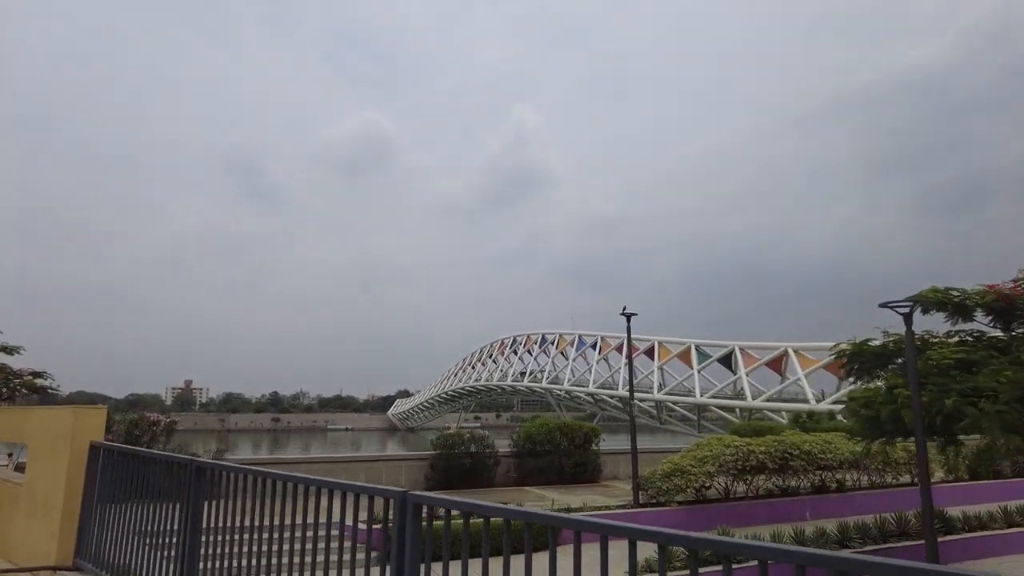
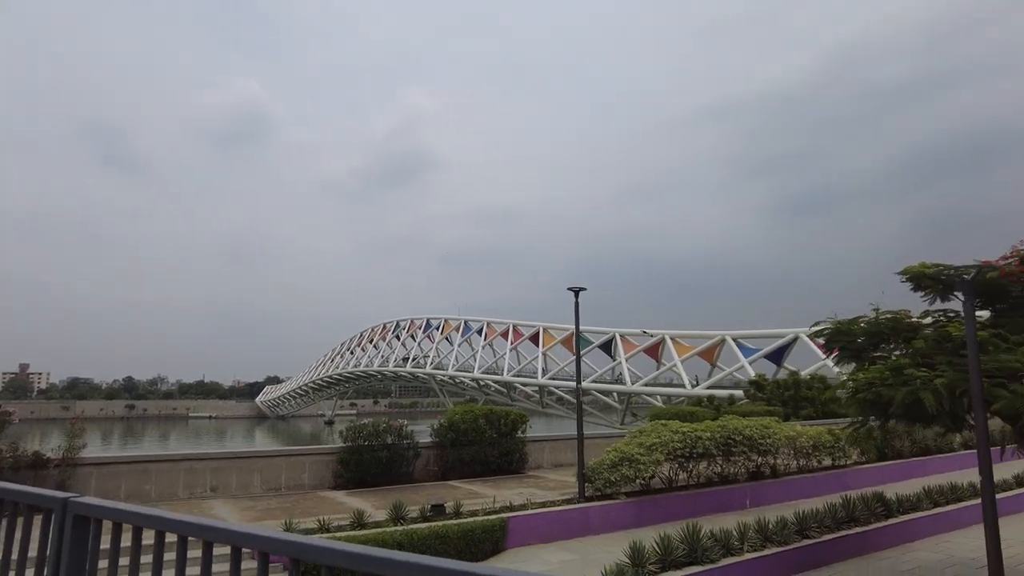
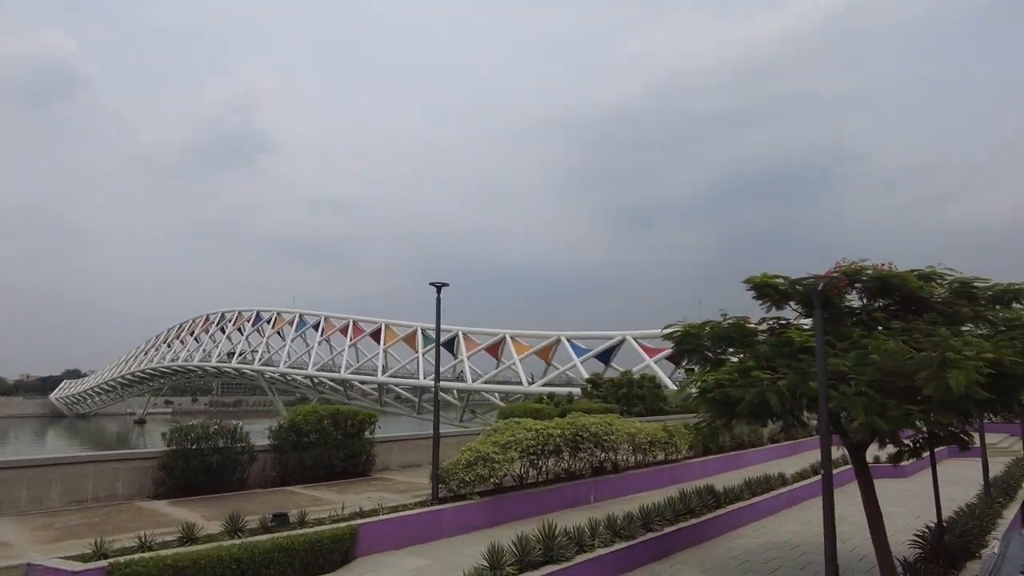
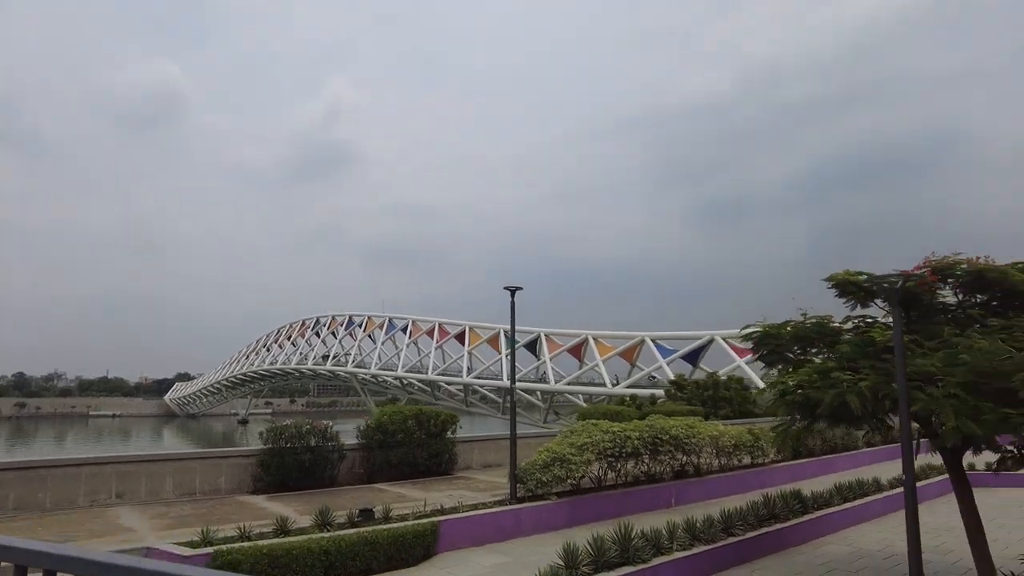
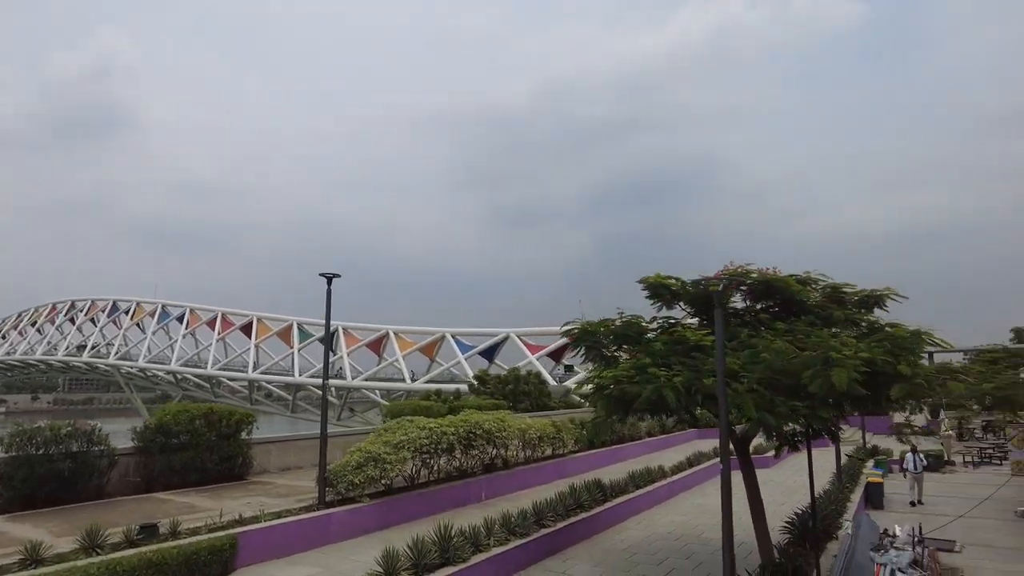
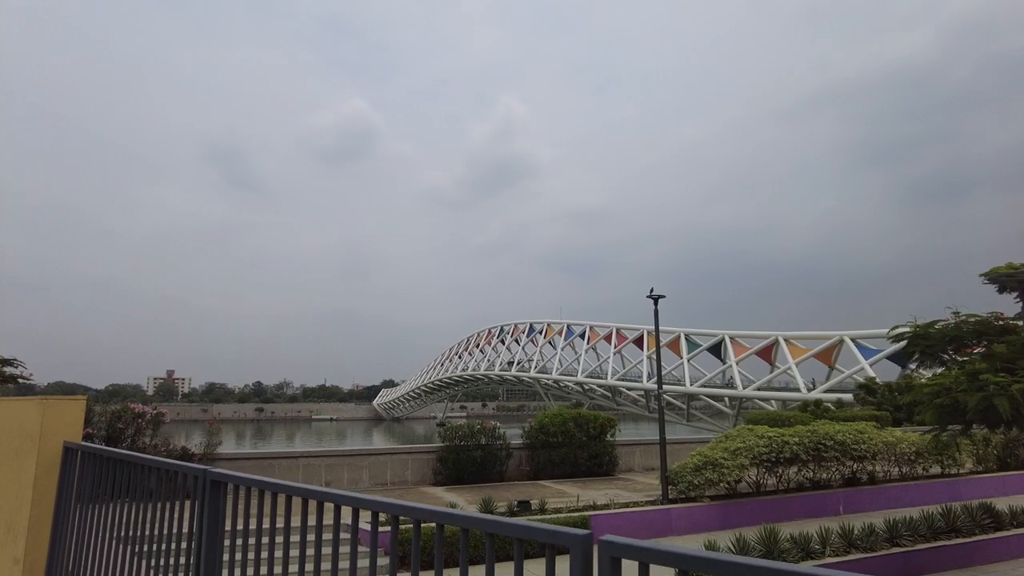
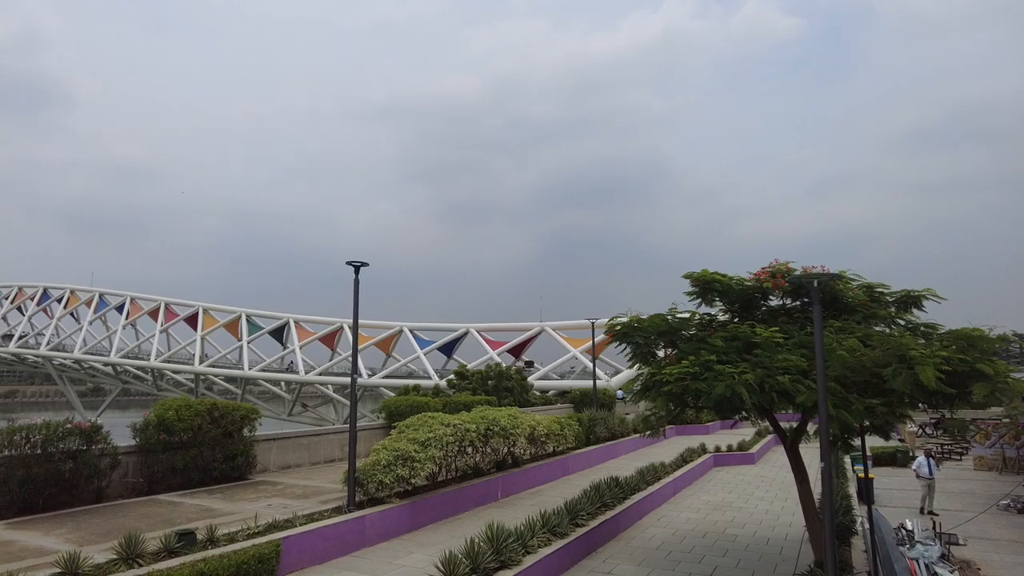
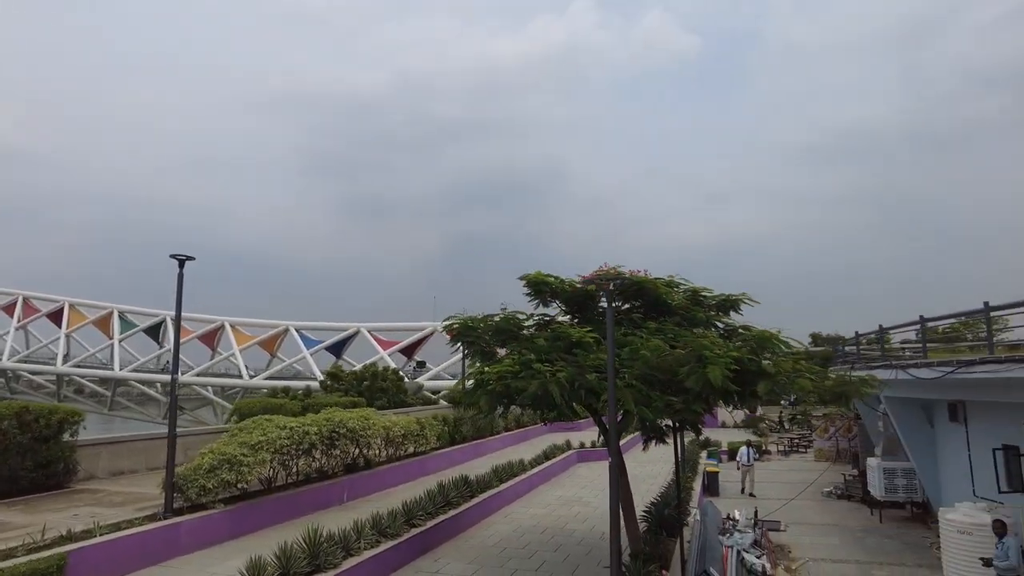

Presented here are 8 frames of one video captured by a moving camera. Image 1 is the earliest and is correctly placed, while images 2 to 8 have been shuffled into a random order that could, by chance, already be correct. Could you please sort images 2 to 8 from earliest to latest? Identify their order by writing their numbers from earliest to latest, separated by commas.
6, 2, 4, 3, 5, 8, 7
